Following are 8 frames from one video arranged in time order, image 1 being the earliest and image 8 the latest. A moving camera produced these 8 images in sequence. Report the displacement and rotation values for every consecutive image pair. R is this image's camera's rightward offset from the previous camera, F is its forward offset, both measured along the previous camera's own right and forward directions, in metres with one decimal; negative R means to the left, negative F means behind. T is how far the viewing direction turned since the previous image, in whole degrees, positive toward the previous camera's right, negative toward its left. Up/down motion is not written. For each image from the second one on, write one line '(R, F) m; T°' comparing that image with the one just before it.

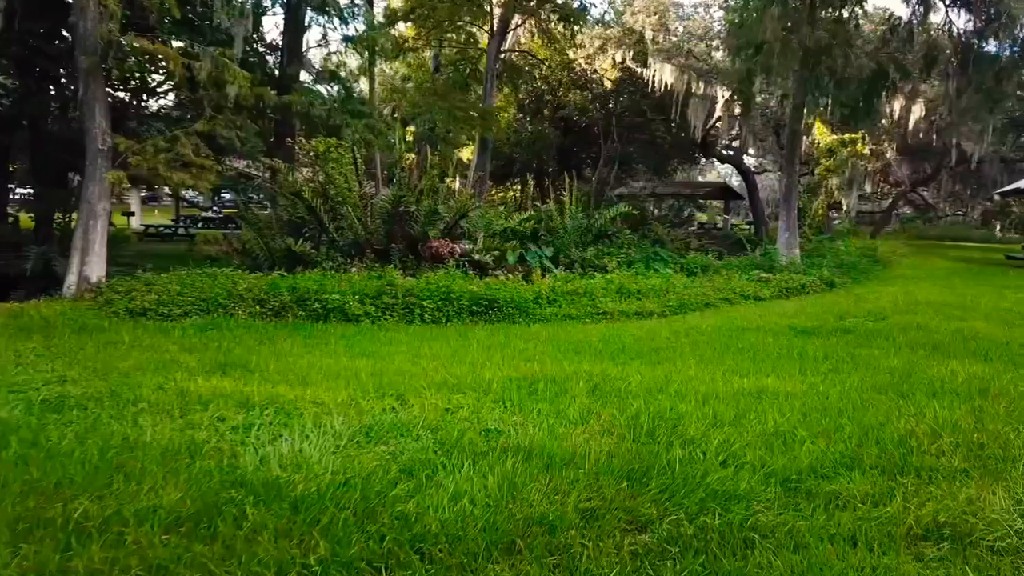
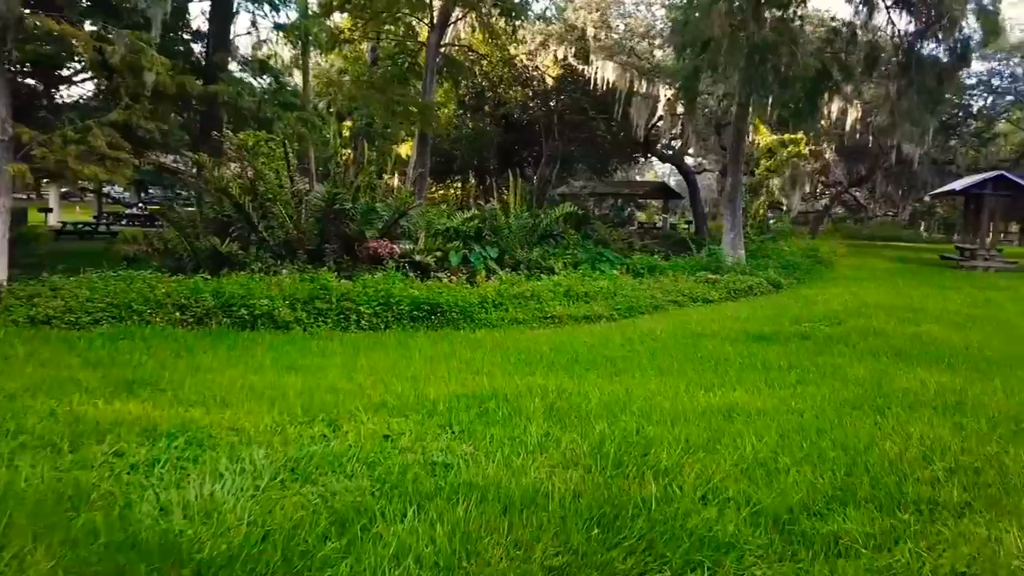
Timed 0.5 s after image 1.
(0.0, +0.5) m; +4°
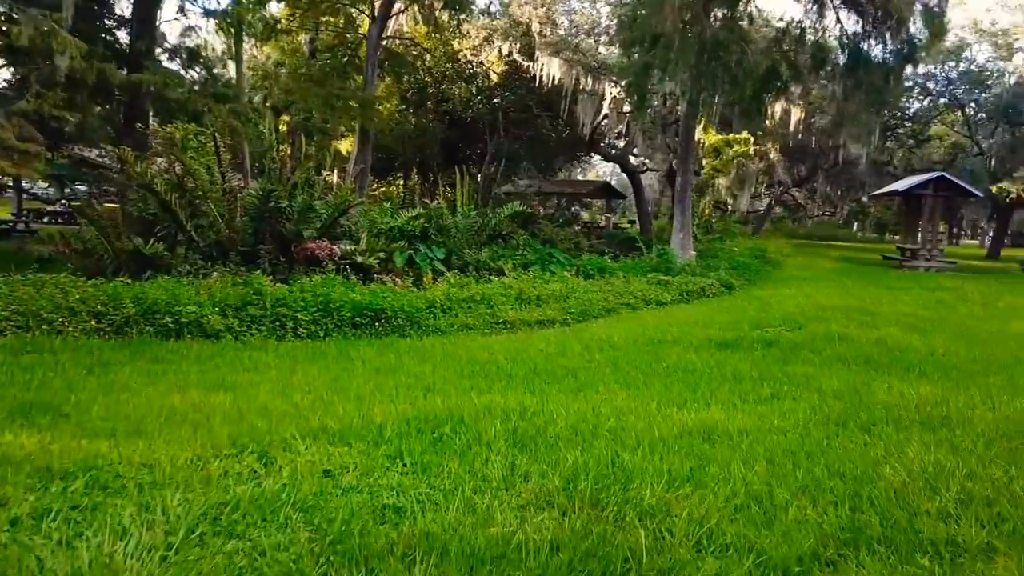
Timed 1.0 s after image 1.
(-0.1, +0.4) m; +4°
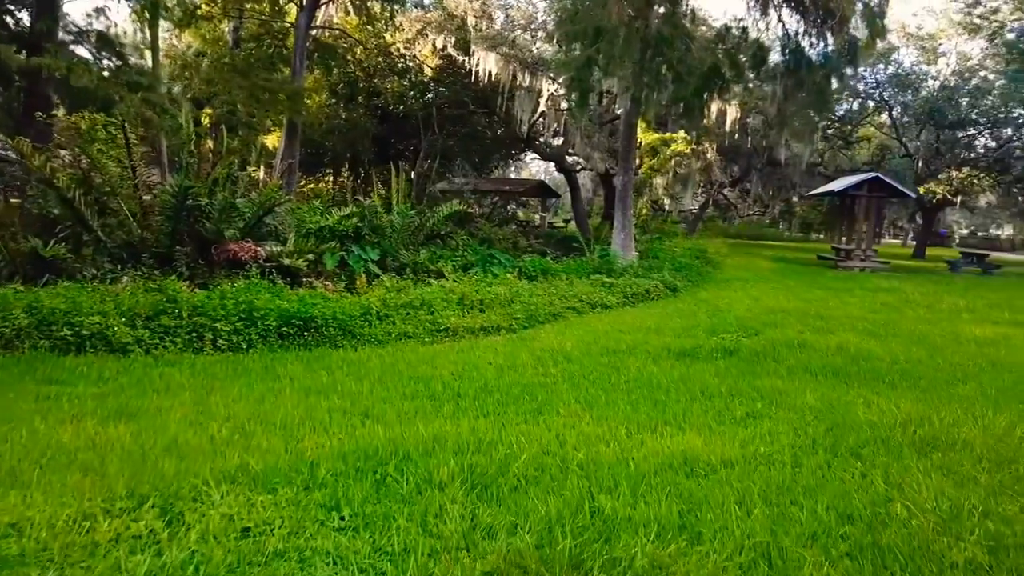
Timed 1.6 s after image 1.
(-0.1, +0.5) m; +5°
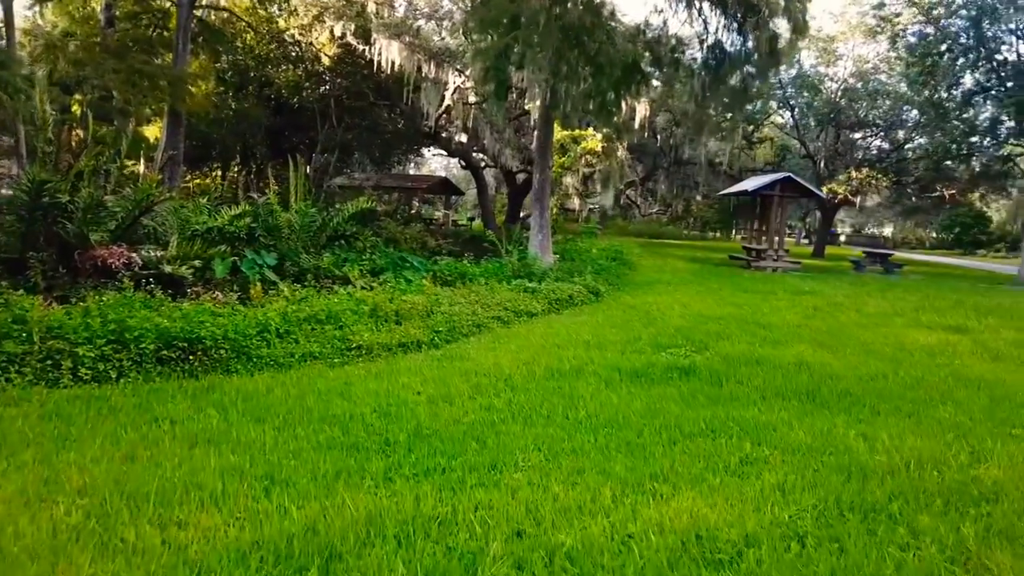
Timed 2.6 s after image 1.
(-0.2, +0.8) m; +7°
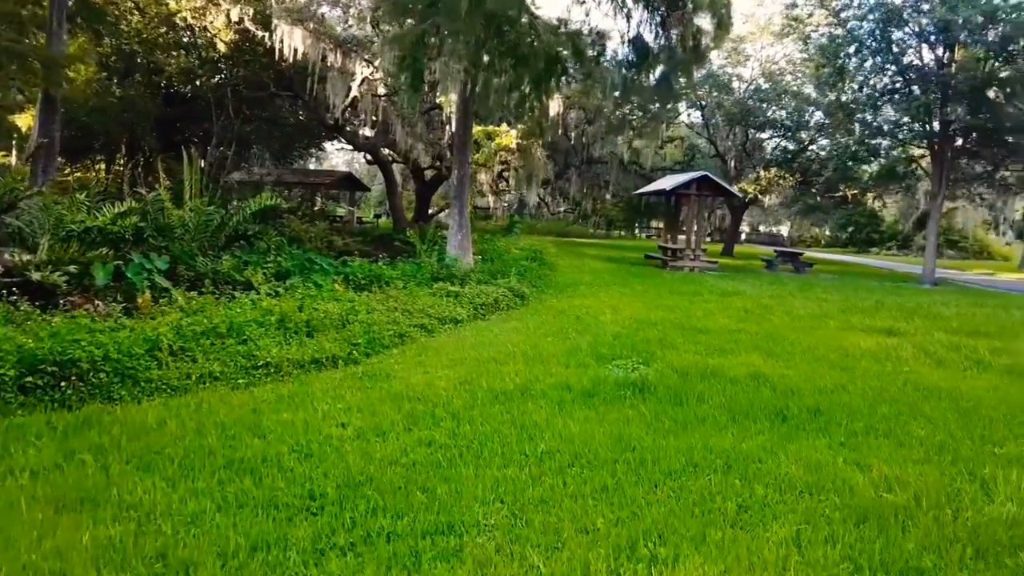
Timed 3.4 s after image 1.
(-0.2, +0.6) m; +7°
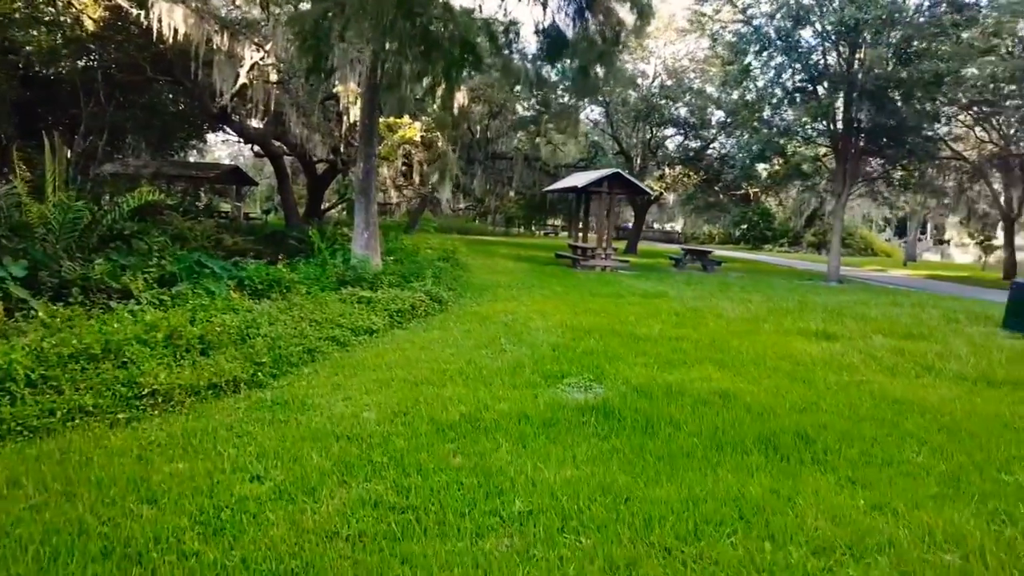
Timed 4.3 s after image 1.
(-0.3, +0.7) m; +8°
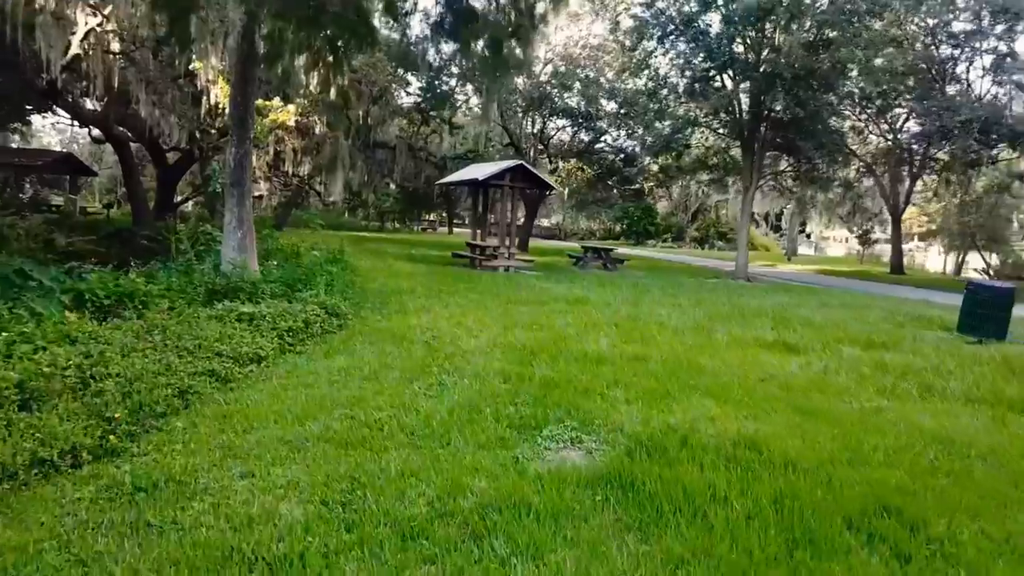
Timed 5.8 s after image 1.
(-0.5, +1.4) m; +10°
